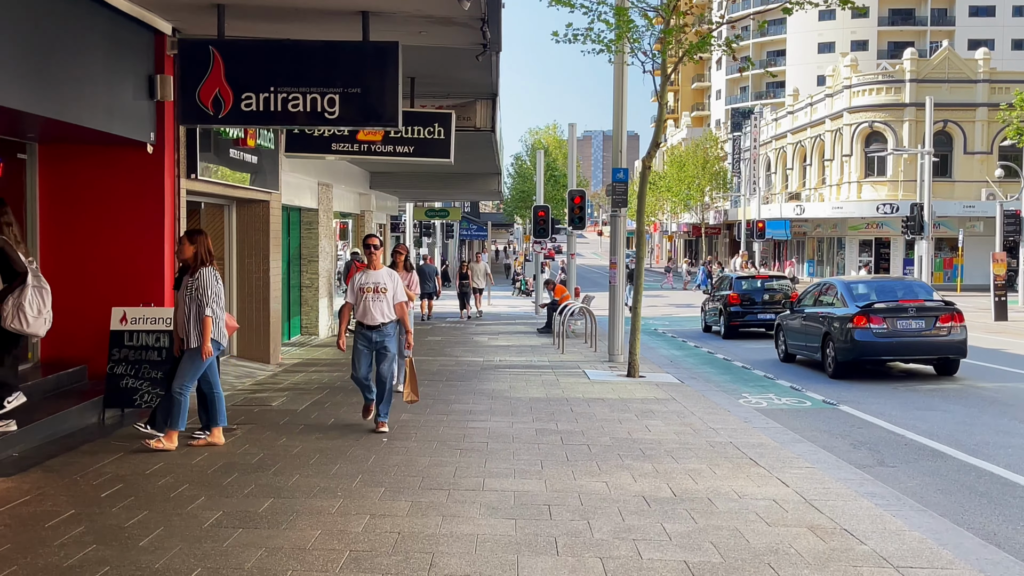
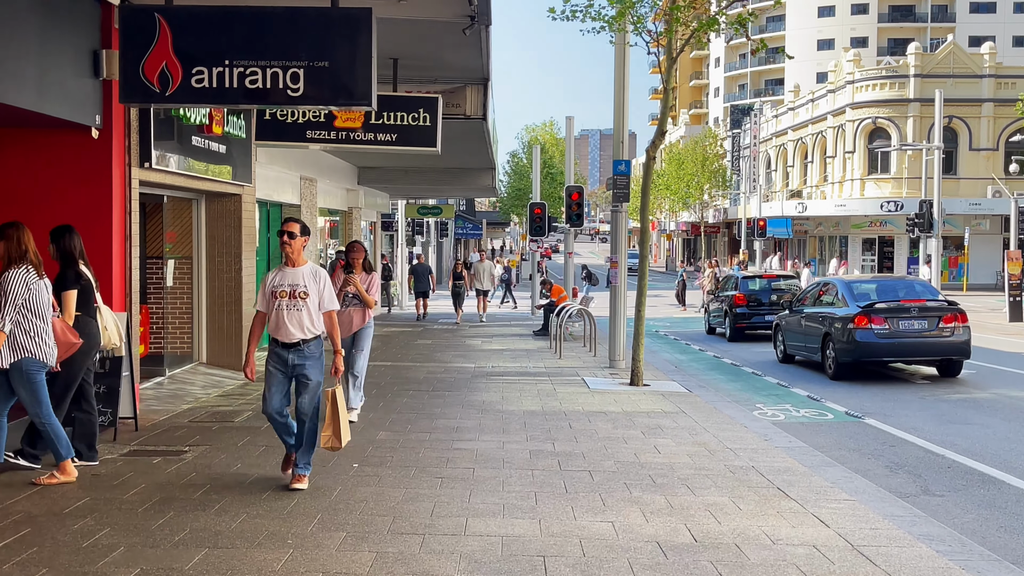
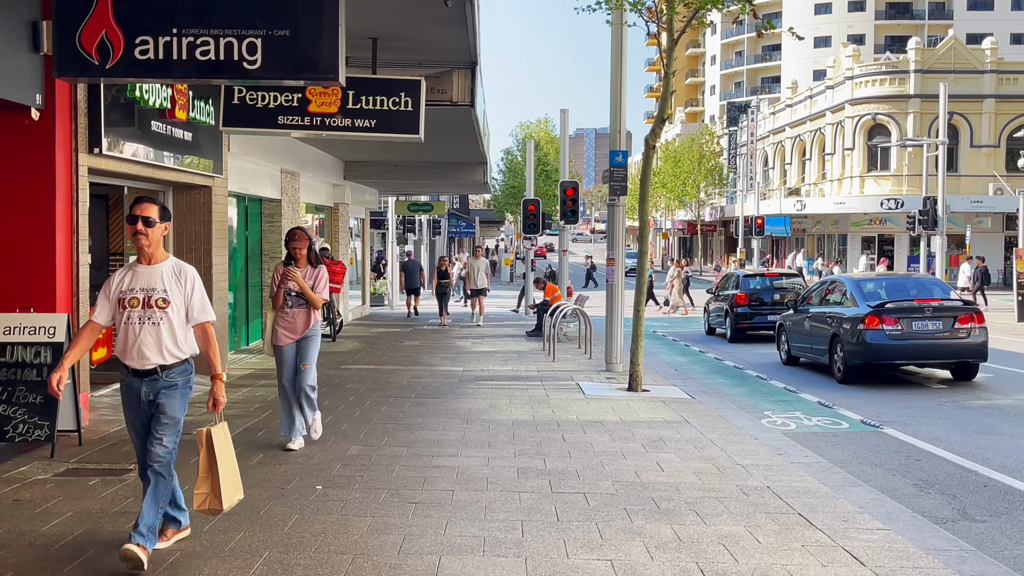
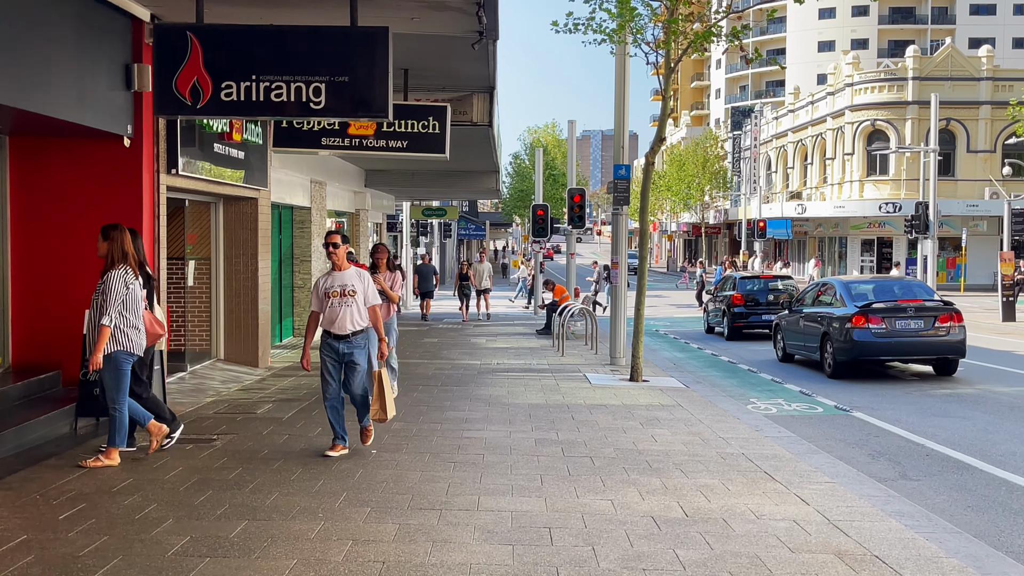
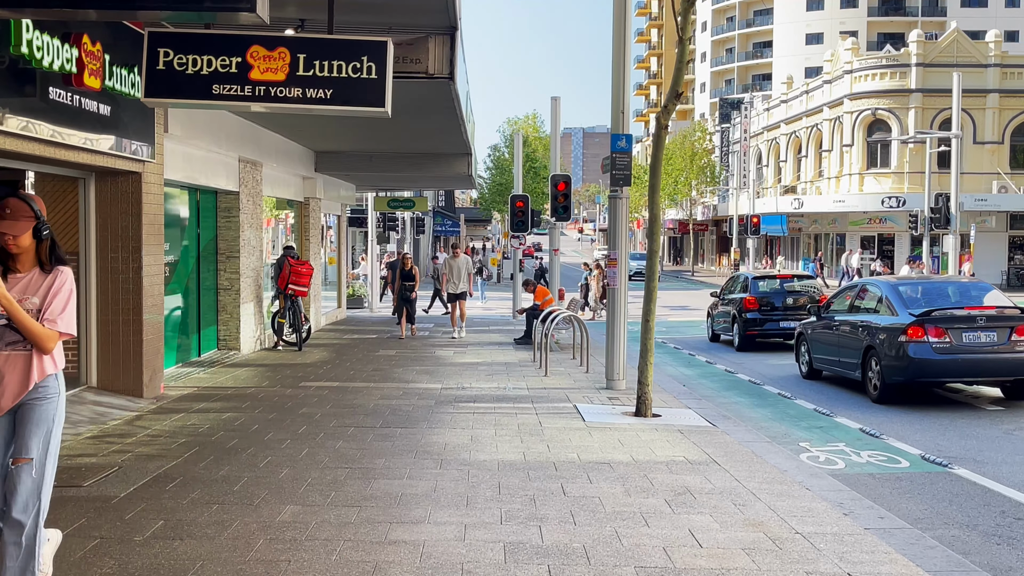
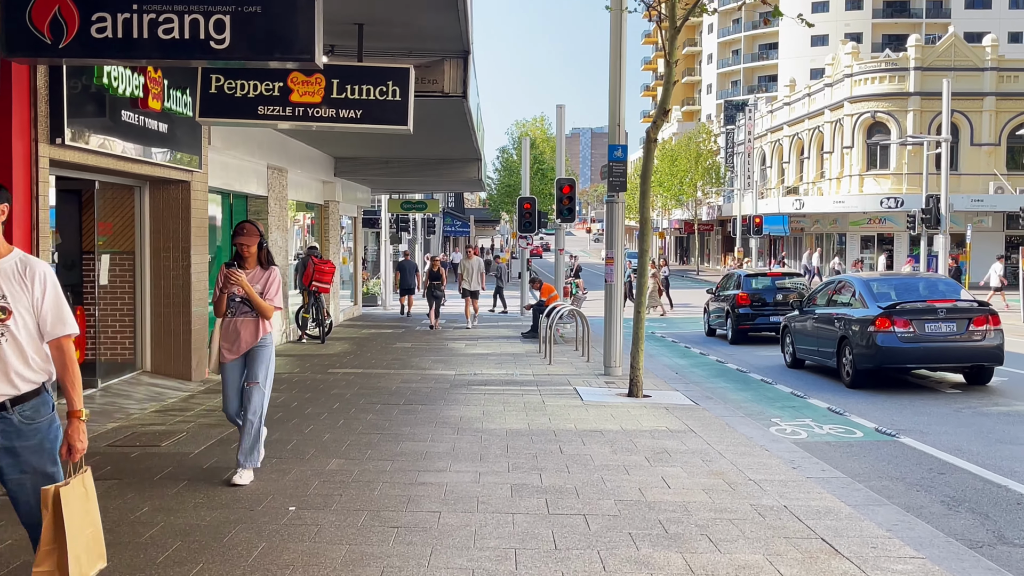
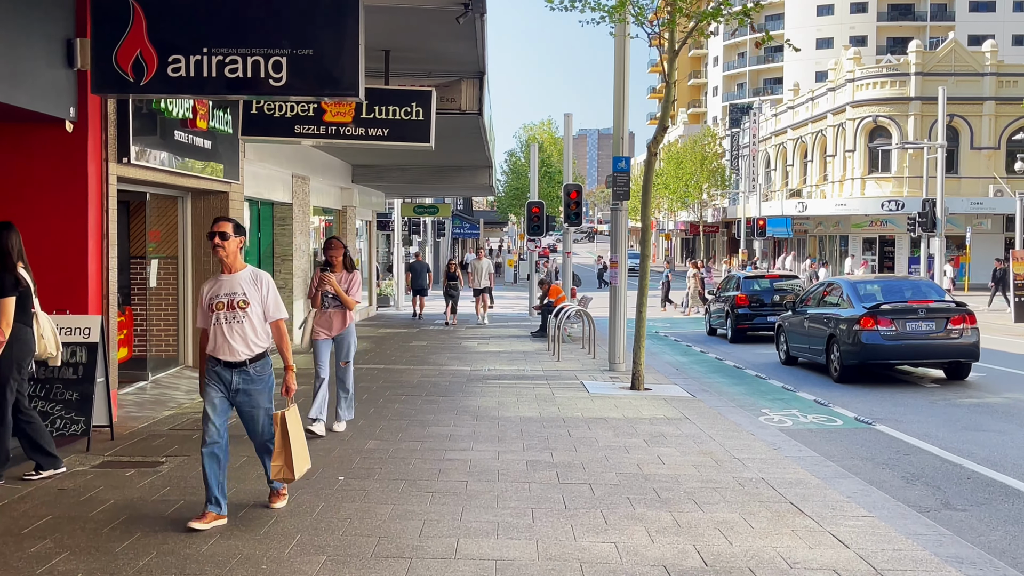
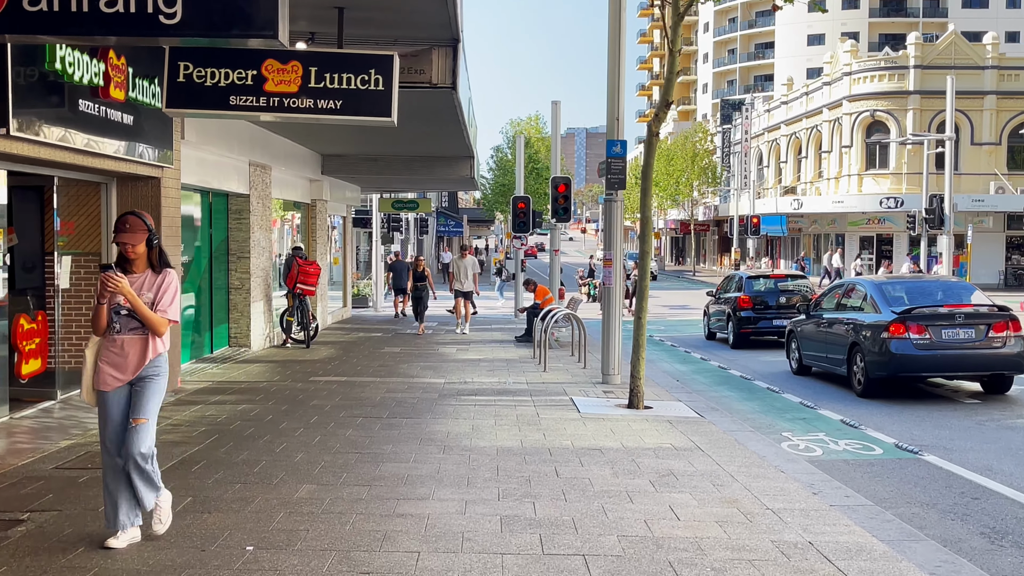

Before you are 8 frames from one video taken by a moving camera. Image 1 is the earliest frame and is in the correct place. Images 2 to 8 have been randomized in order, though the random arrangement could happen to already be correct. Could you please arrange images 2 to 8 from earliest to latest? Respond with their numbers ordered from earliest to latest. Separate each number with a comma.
4, 2, 7, 3, 6, 8, 5
